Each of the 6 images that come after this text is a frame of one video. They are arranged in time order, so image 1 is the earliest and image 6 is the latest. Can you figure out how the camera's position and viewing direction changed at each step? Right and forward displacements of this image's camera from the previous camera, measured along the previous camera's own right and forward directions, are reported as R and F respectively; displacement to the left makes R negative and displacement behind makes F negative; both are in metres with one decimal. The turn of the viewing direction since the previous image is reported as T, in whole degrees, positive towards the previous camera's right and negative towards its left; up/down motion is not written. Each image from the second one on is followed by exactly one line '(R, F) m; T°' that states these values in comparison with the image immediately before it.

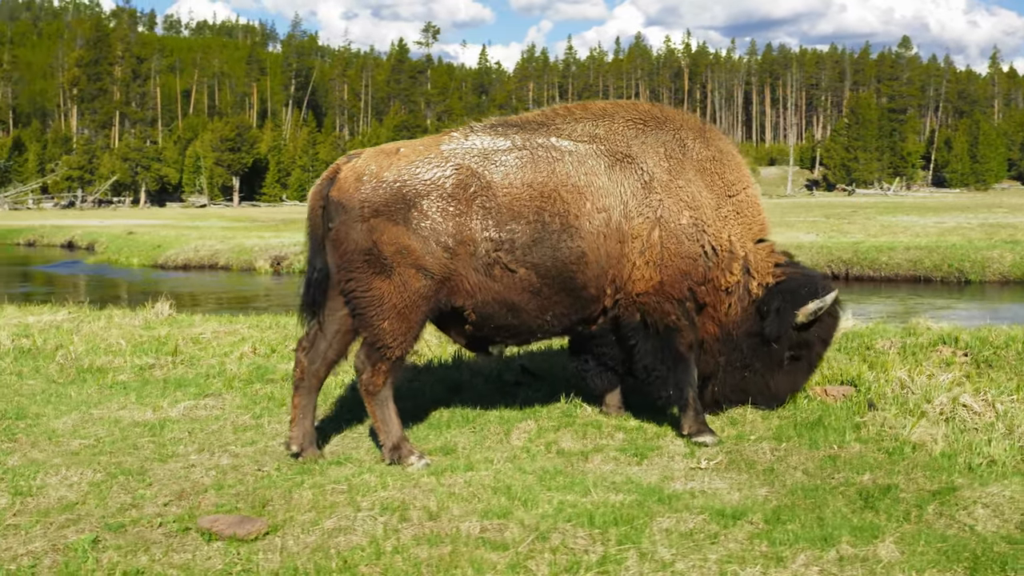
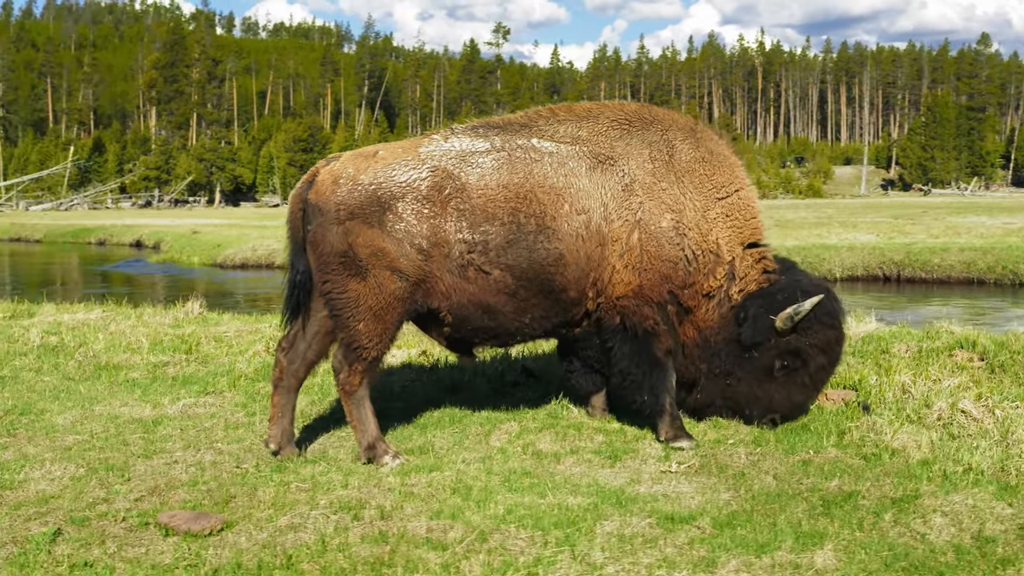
(+0.5, 0.0) m; -4°
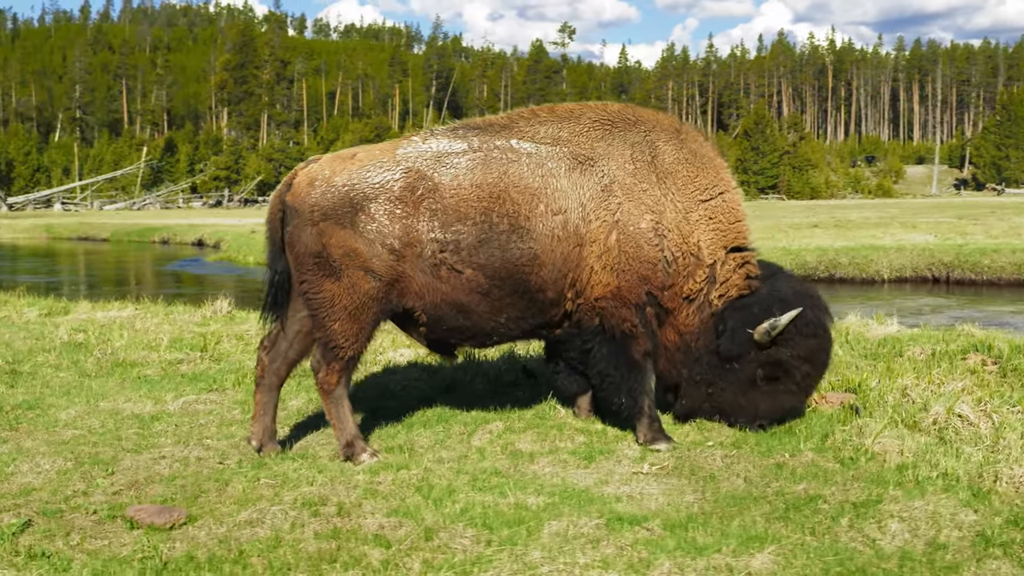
(+0.4, 0.0) m; -4°
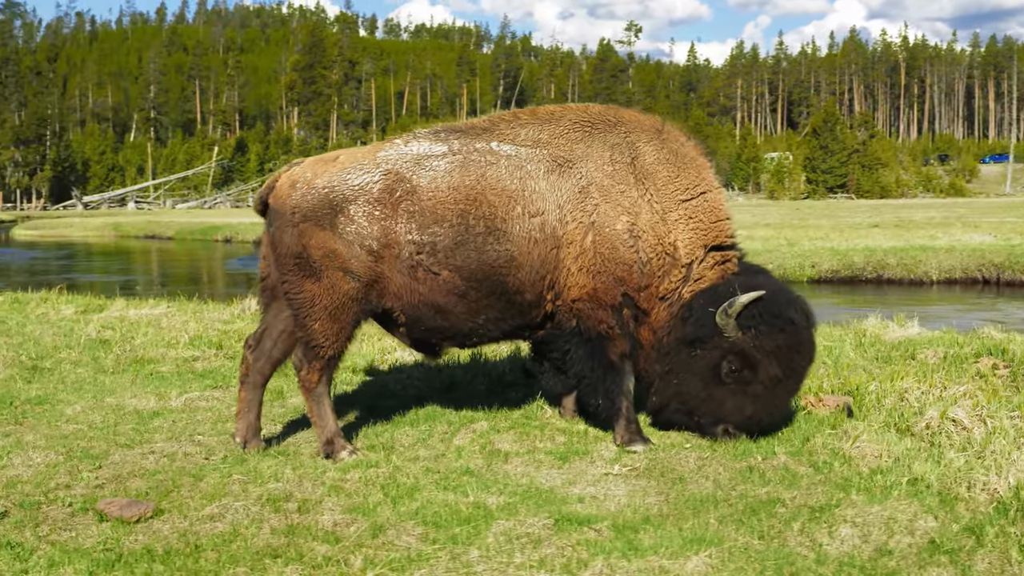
(+0.5, 0.0) m; -4°
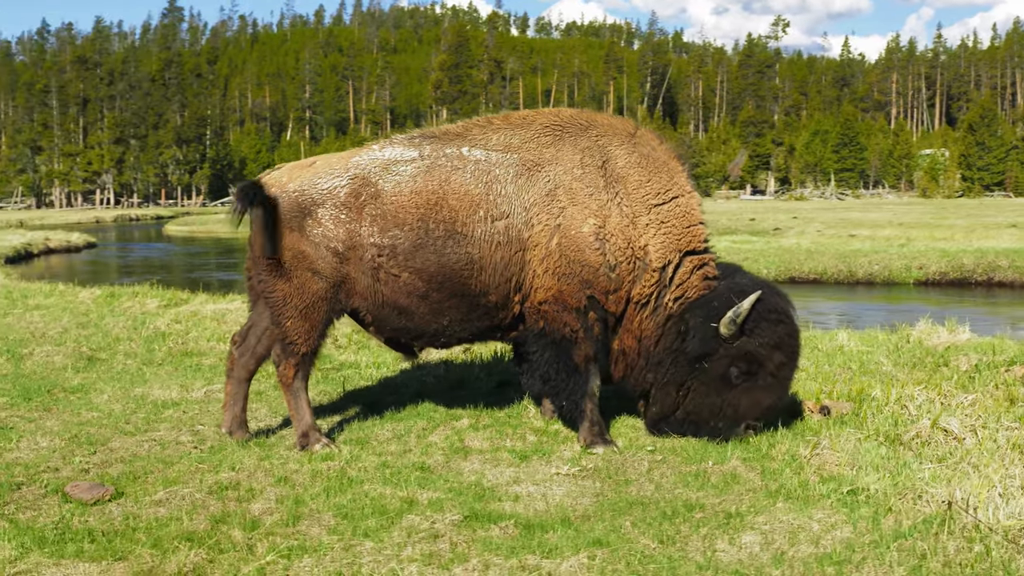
(+0.9, -0.1) m; -8°
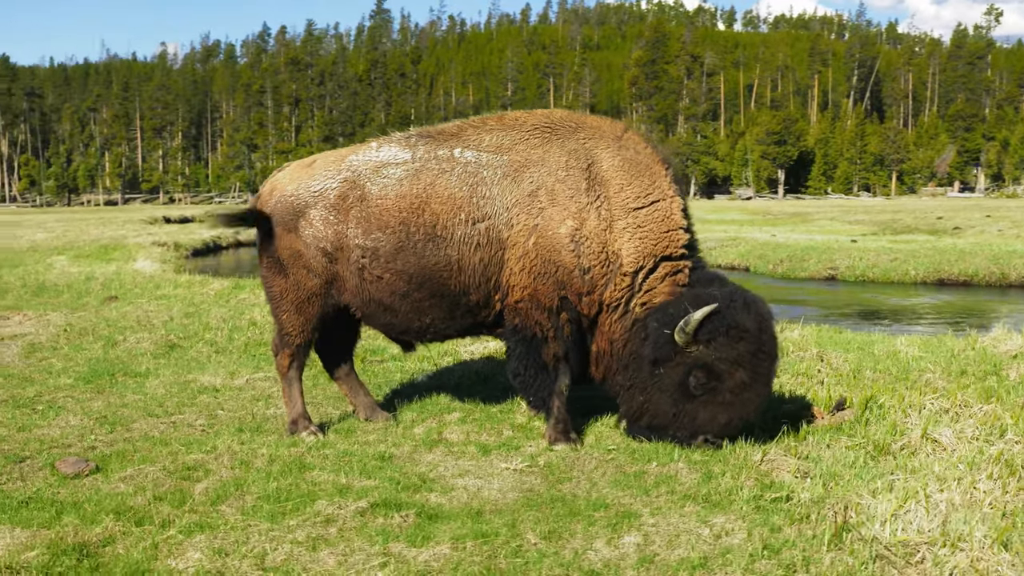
(+1.2, 0.0) m; -10°
